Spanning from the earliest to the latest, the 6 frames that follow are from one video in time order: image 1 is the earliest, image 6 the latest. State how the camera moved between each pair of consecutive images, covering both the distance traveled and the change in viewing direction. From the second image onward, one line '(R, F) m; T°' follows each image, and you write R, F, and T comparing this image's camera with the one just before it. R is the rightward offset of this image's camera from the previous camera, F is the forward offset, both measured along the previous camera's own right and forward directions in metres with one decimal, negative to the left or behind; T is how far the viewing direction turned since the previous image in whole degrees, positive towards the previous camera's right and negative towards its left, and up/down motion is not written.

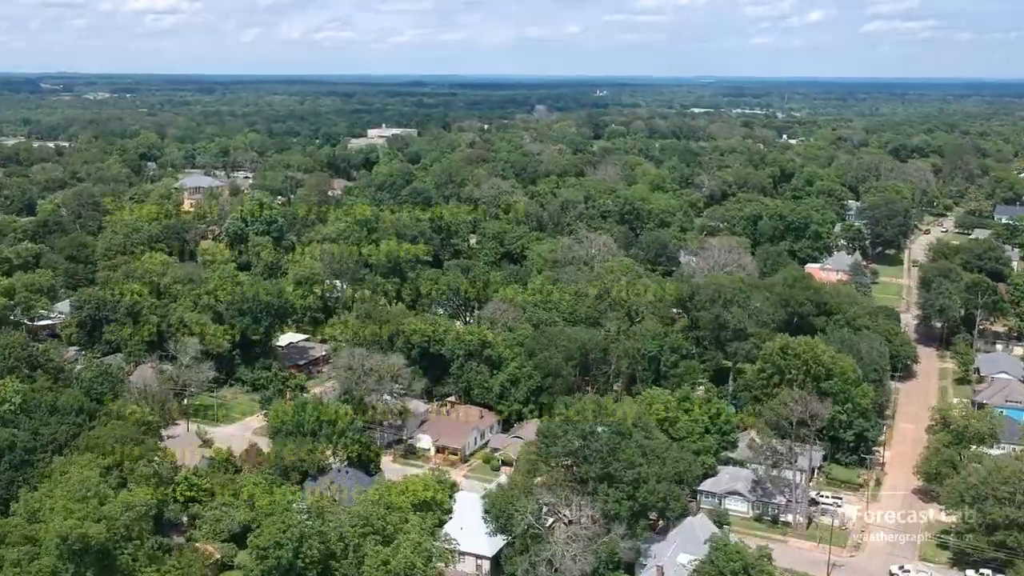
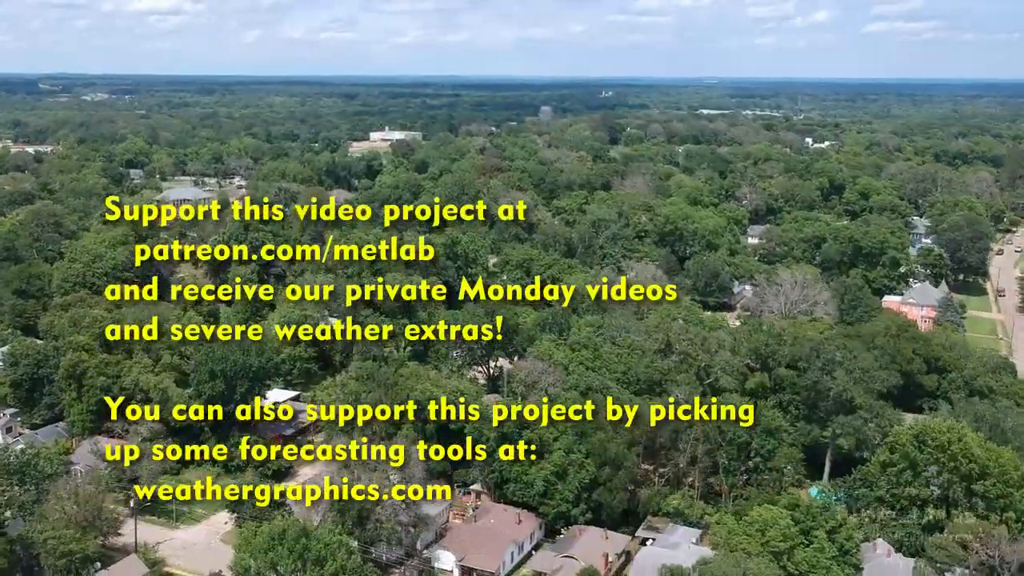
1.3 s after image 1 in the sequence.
(-0.6, +5.0) m; 0°
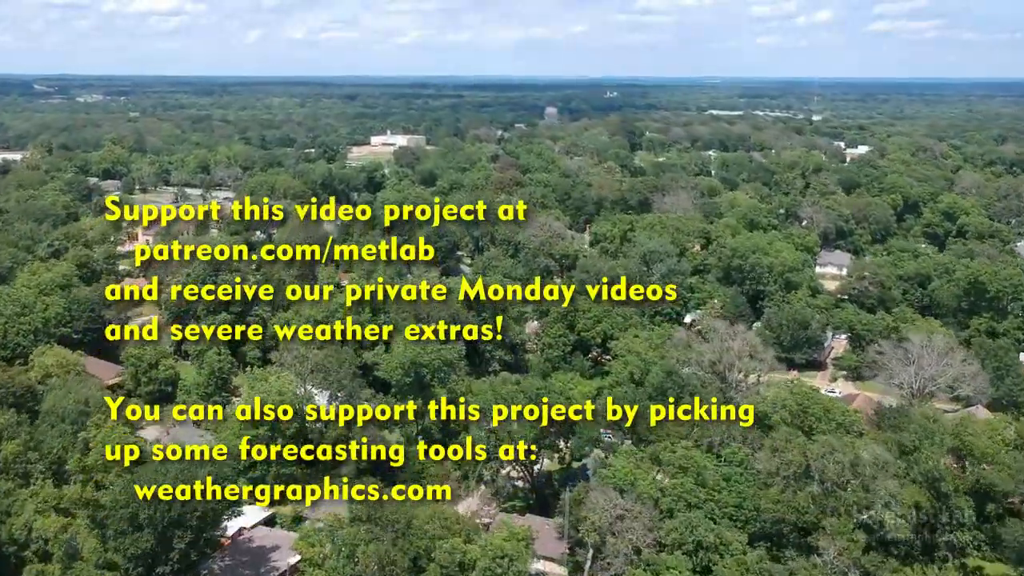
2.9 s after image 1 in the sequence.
(-0.7, +6.2) m; 0°
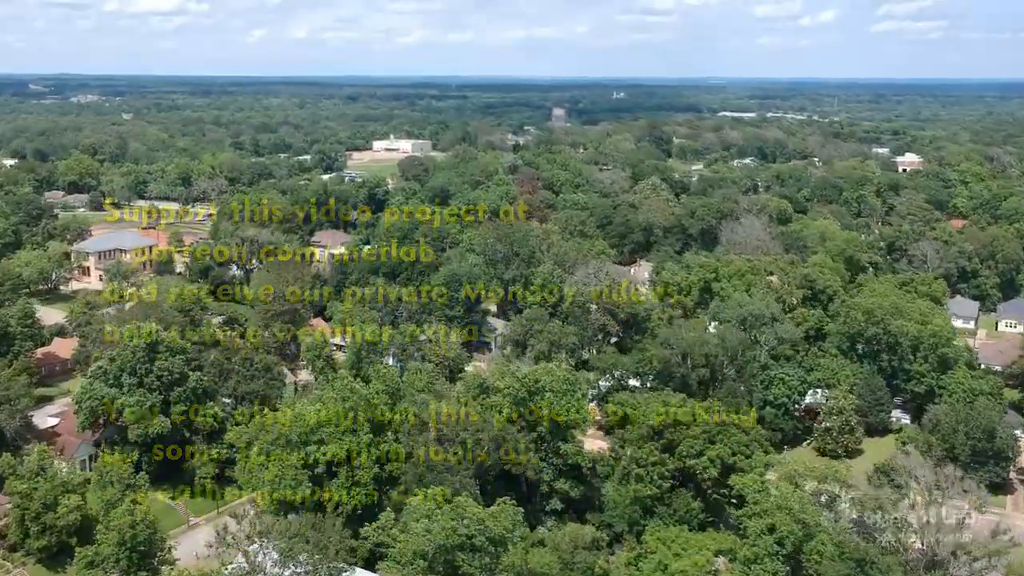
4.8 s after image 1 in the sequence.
(-0.8, +7.4) m; 0°
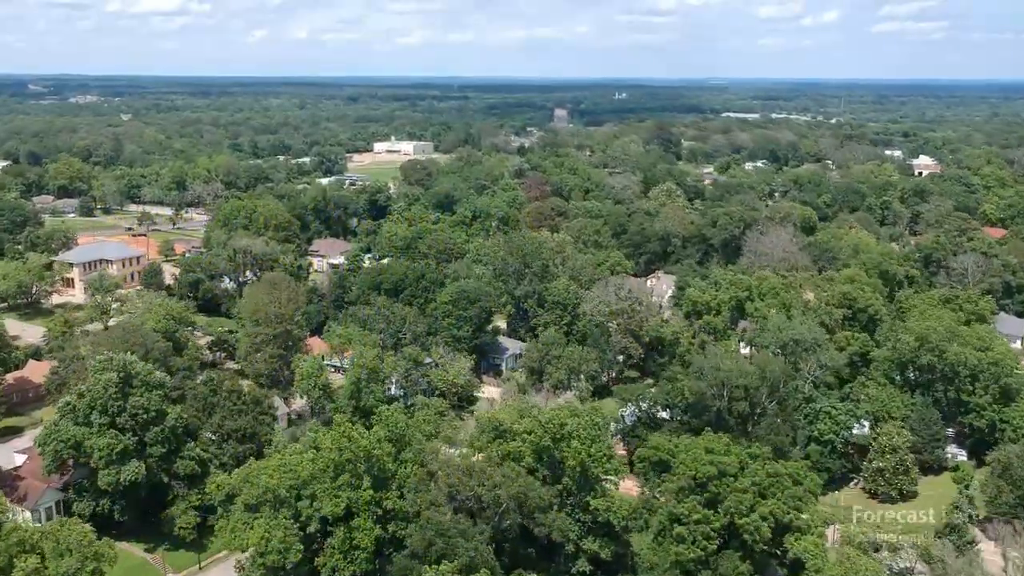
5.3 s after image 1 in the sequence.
(-0.2, +2.0) m; 0°
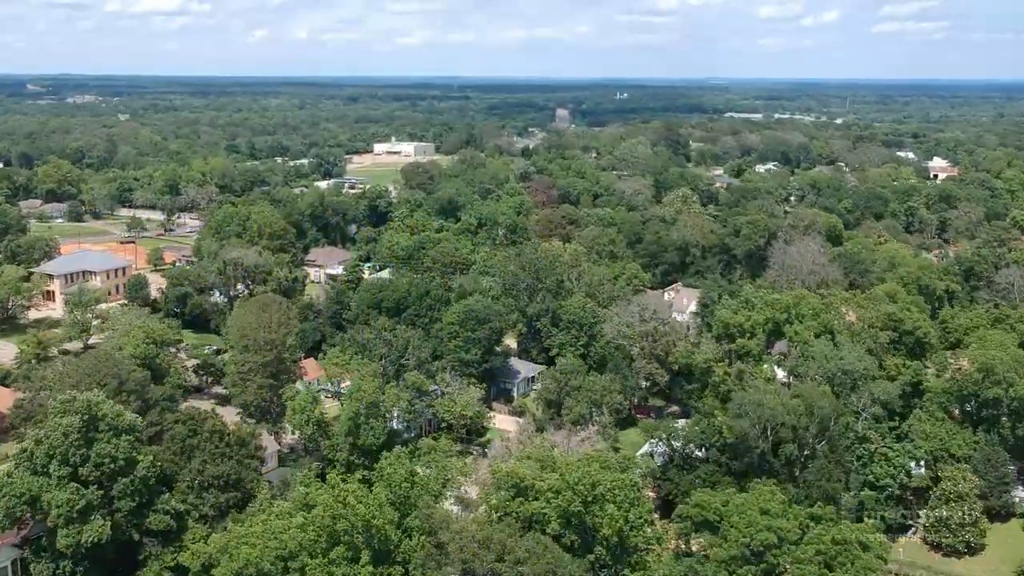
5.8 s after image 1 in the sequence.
(-0.2, +2.0) m; 0°
